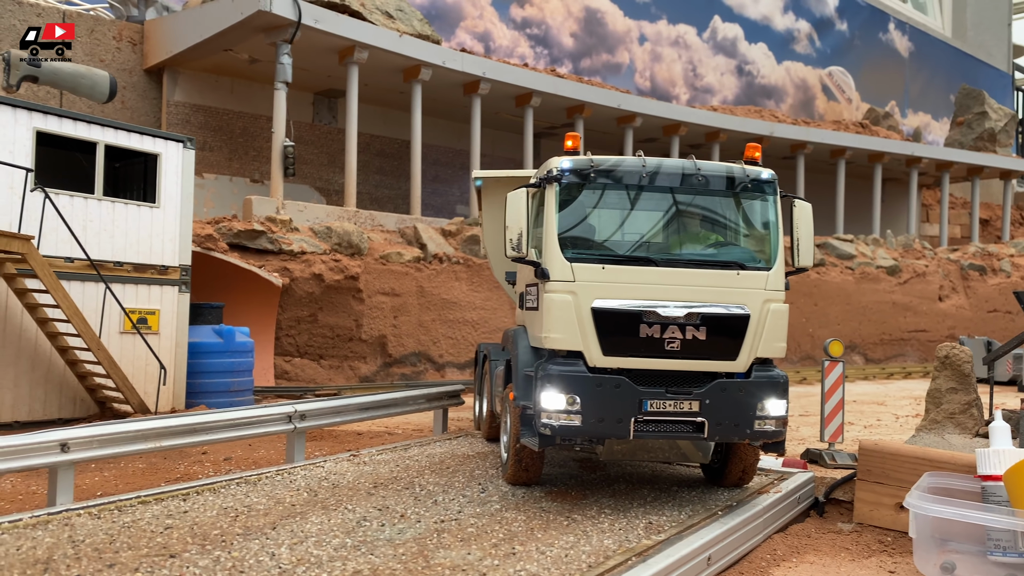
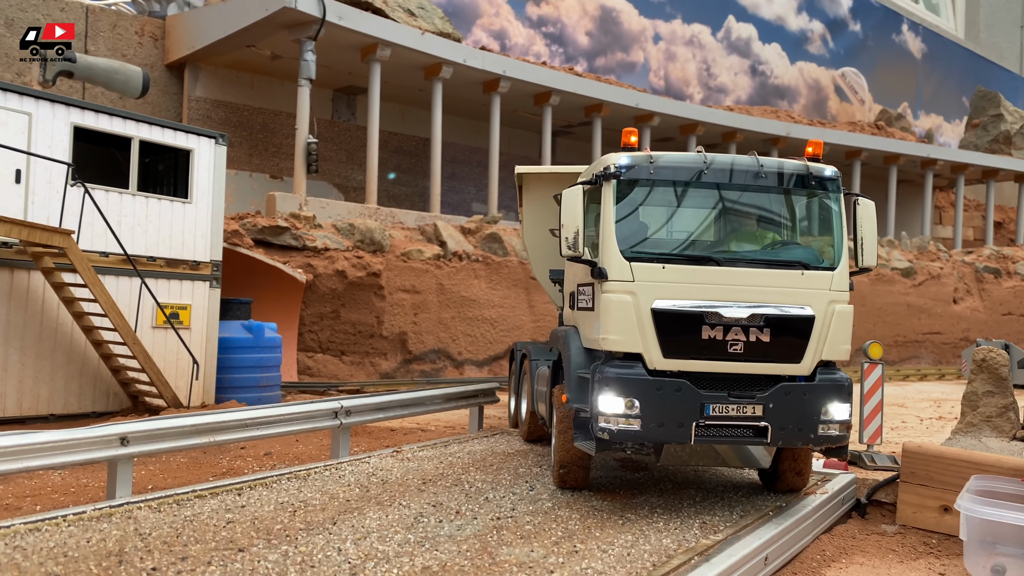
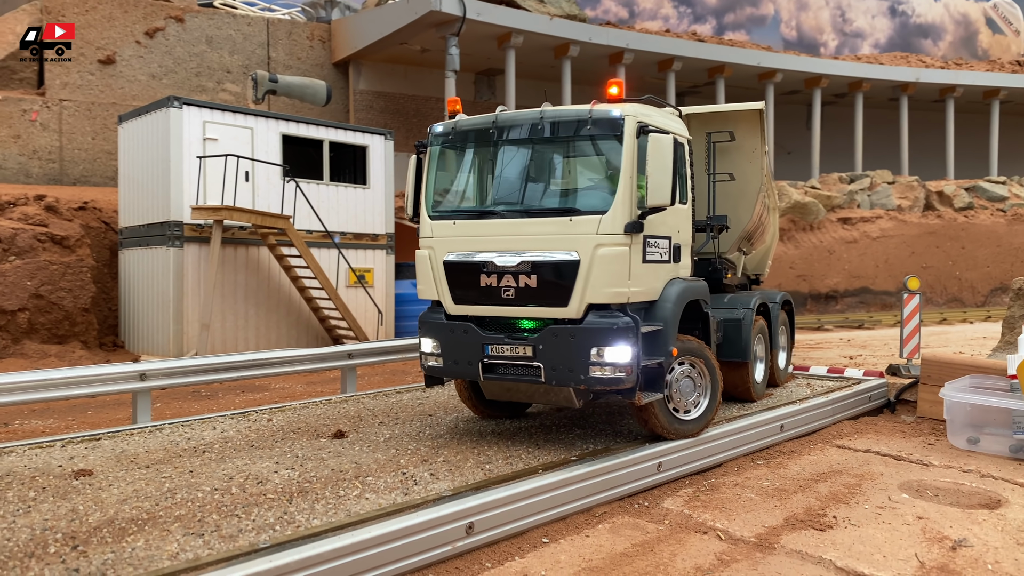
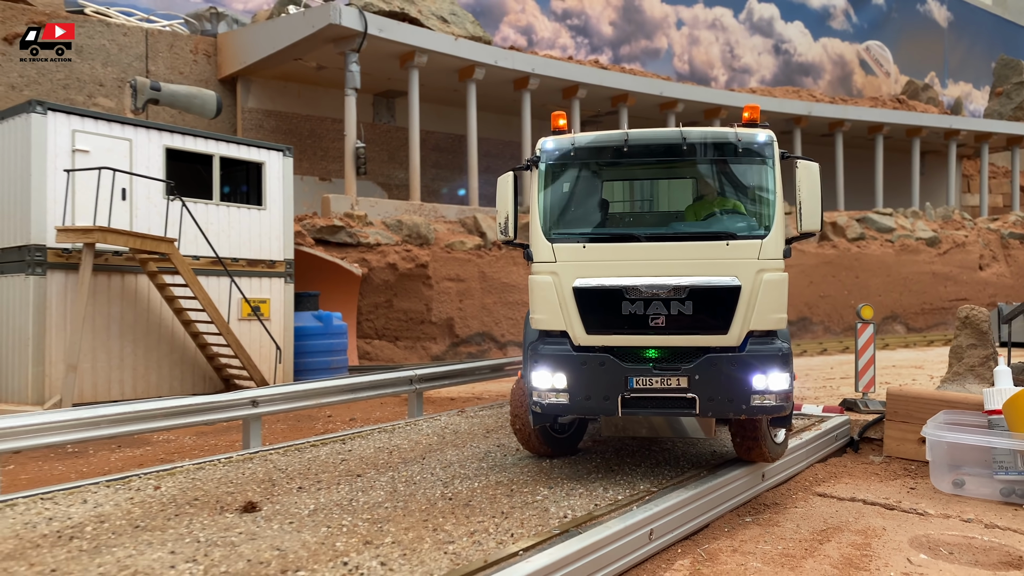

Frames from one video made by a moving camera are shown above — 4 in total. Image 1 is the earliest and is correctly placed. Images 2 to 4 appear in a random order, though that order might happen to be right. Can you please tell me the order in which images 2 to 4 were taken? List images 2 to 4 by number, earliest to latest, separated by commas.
2, 4, 3
